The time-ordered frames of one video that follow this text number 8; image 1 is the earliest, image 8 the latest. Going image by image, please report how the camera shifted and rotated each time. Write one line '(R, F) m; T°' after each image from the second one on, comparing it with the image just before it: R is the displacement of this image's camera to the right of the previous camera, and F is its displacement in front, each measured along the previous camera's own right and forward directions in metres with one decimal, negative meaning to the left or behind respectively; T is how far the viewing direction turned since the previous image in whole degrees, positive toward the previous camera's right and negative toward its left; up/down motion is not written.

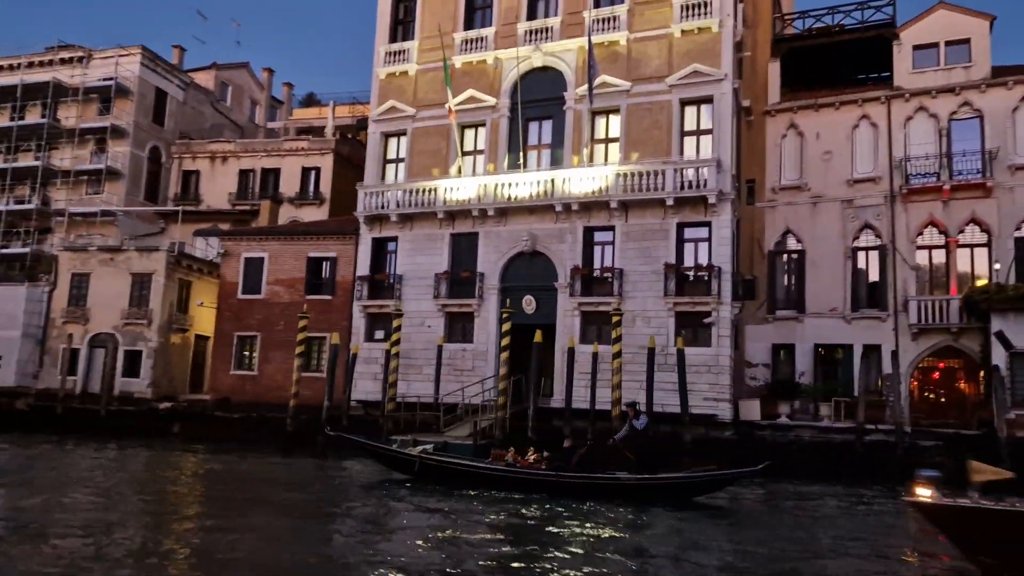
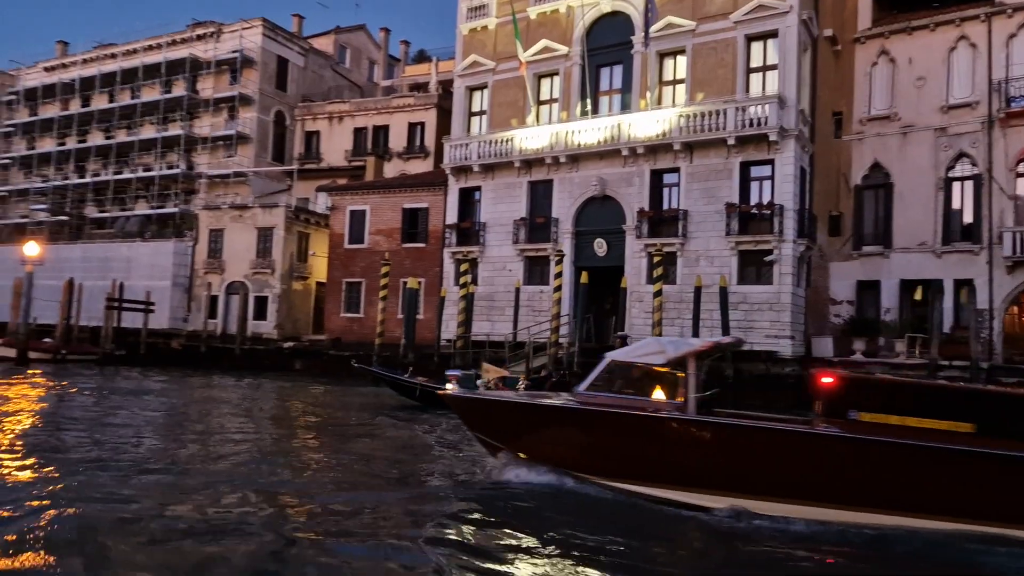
(+2.5, -0.9) m; -11°
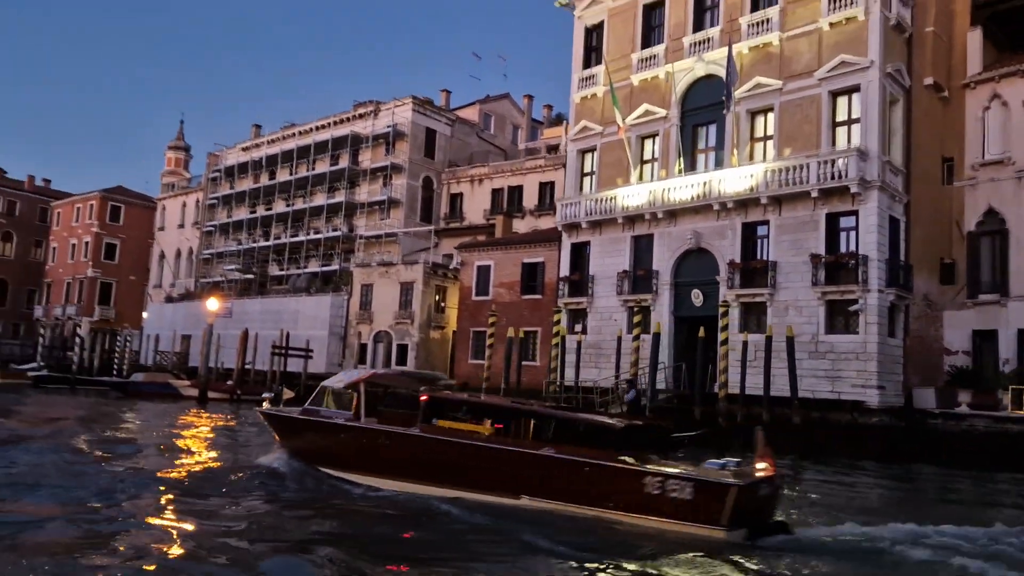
(+2.6, -1.6) m; -13°
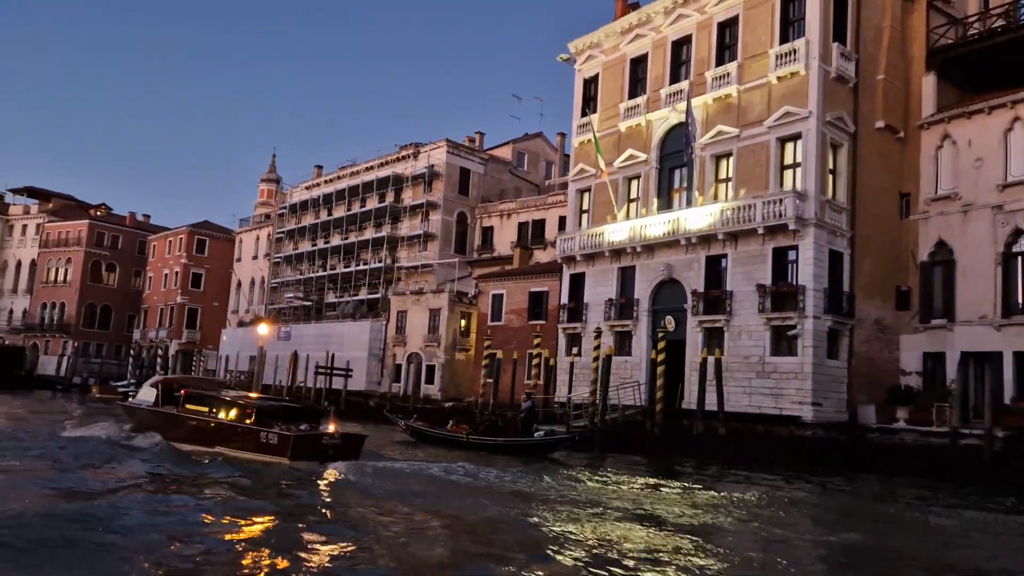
(+3.3, -3.2) m; -6°
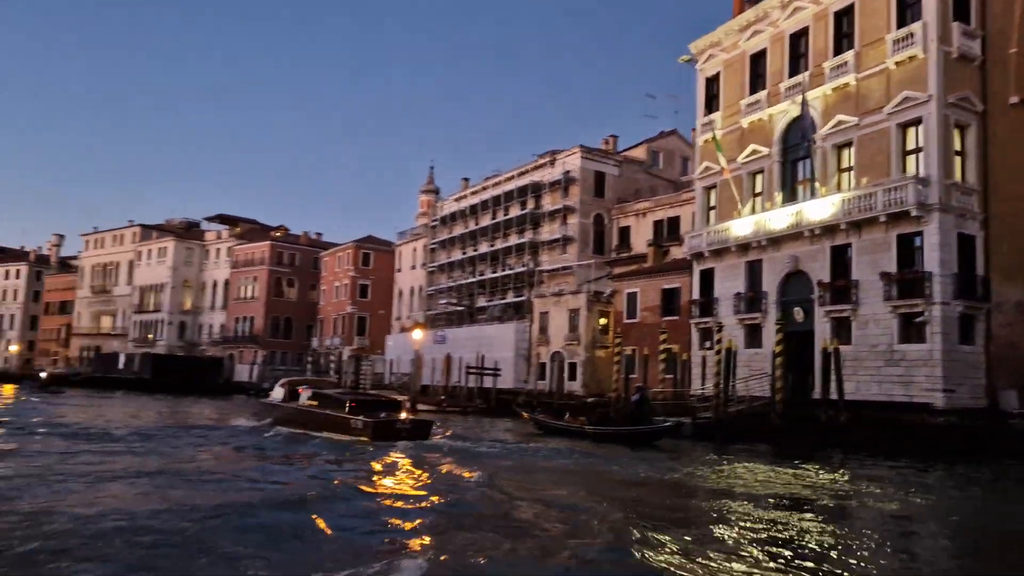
(+1.2, -1.6) m; -11°
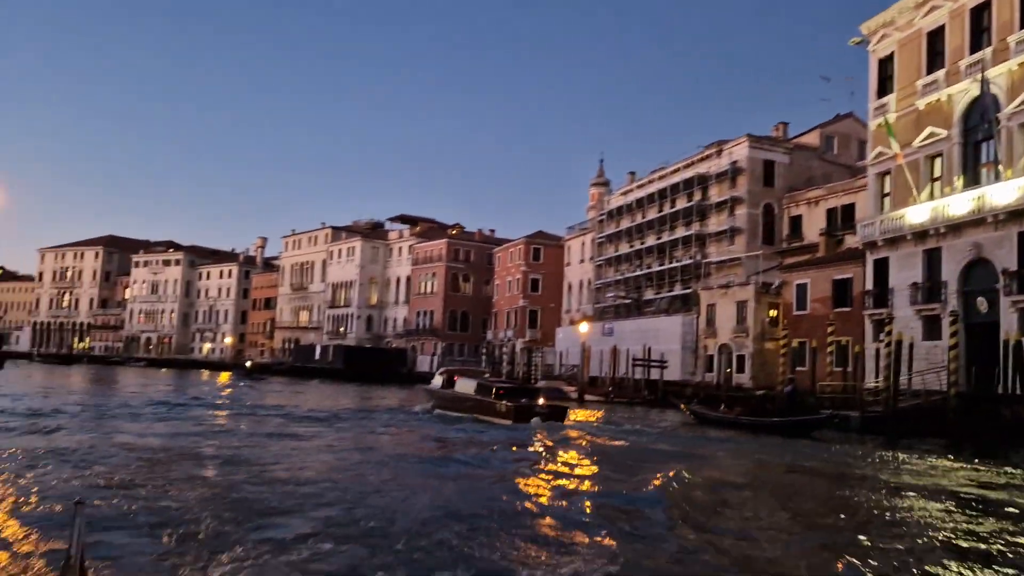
(+0.4, -1.0) m; -12°
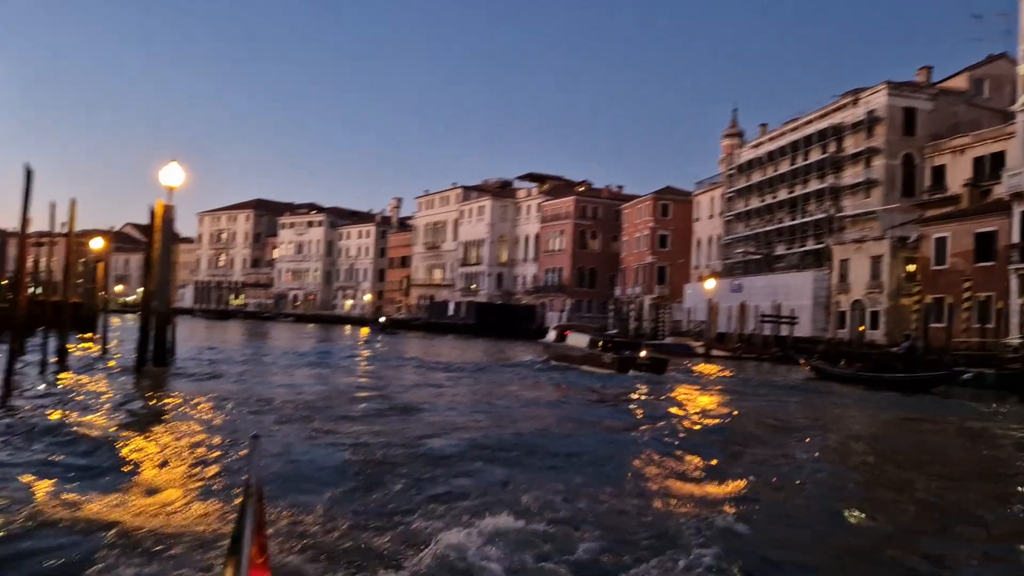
(+0.2, -1.0) m; -9°
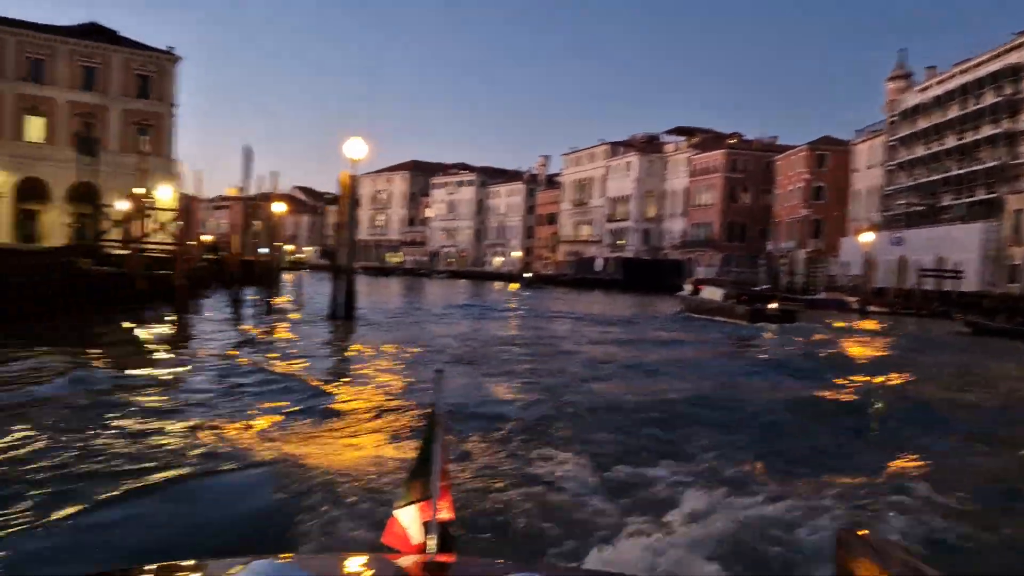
(+0.1, -1.3) m; -10°
